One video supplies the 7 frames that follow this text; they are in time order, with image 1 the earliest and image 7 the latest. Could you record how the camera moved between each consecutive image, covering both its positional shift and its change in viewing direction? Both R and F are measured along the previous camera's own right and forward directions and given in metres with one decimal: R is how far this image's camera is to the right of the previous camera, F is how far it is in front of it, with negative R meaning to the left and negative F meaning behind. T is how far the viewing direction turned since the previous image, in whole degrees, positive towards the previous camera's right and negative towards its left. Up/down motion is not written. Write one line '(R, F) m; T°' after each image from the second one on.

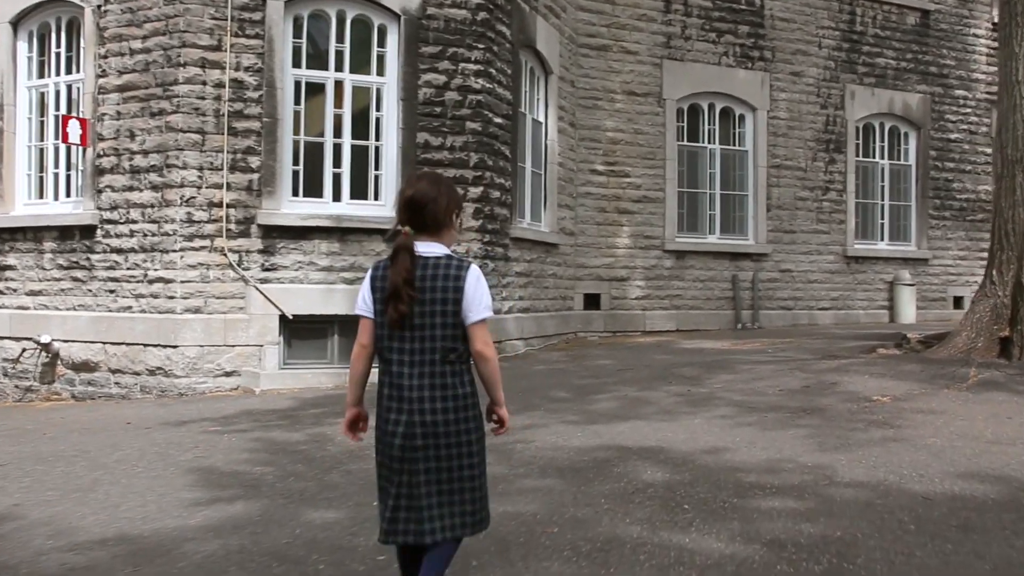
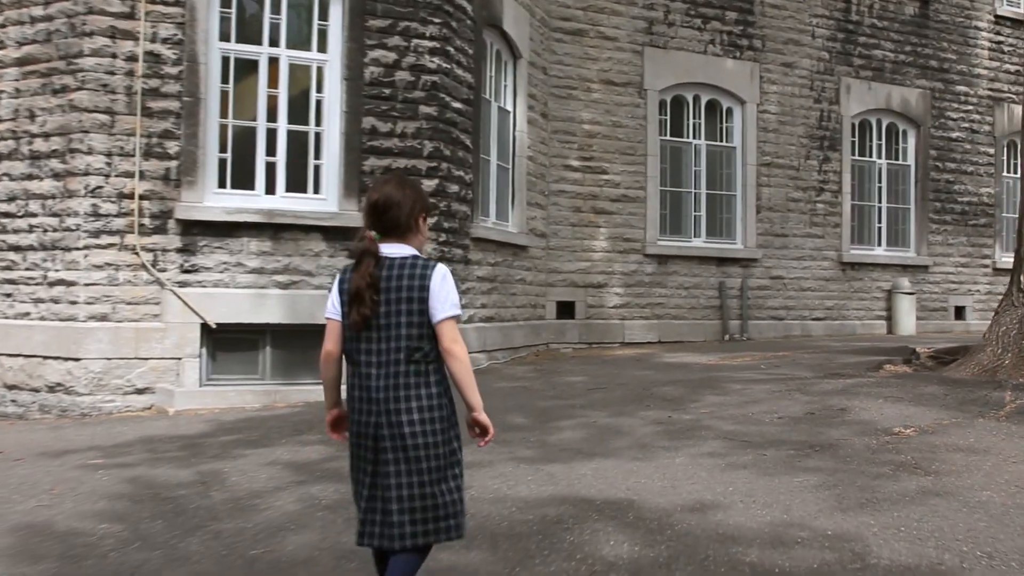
(+0.8, +1.4) m; +2°
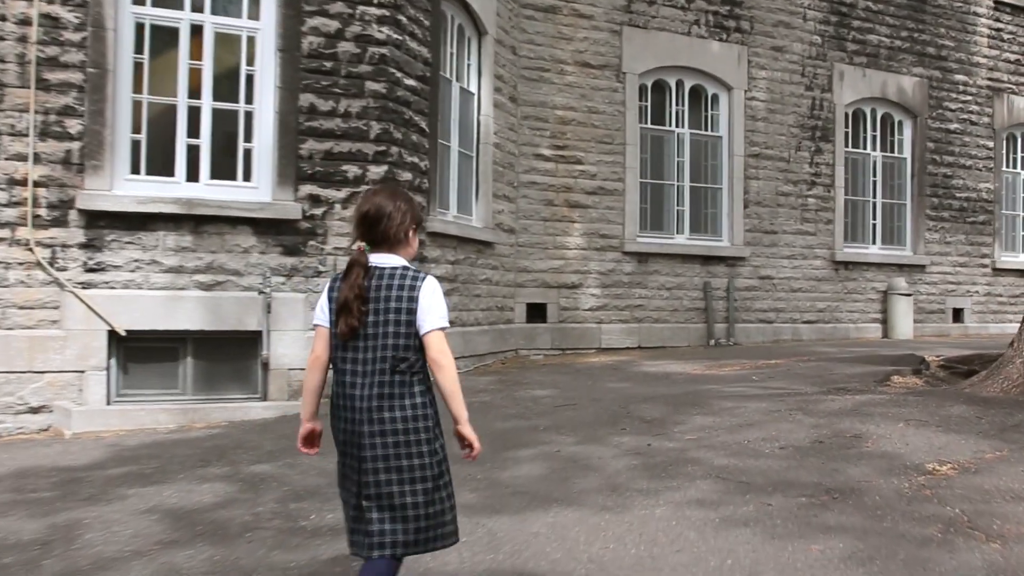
(+0.6, +1.2) m; +2°
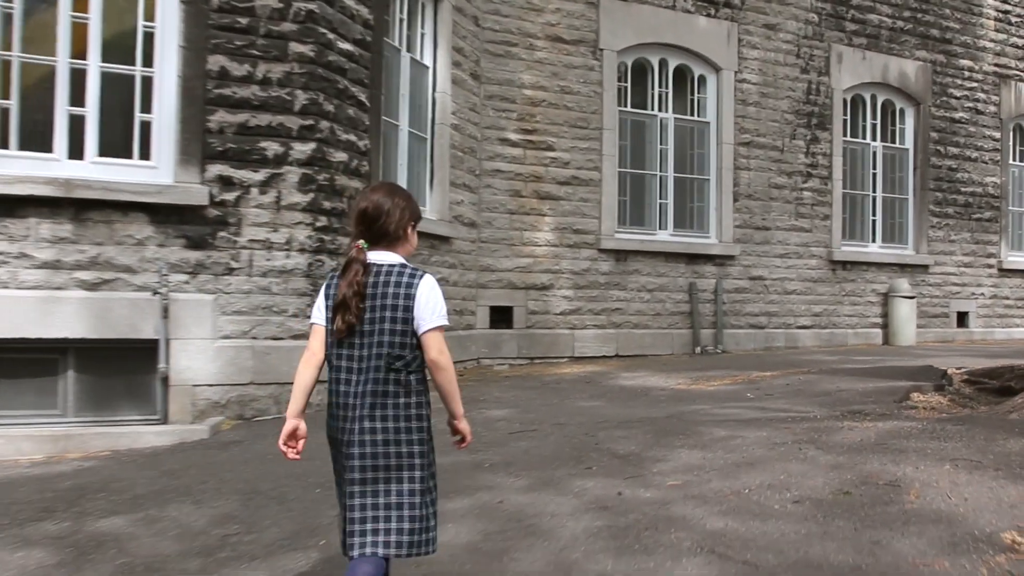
(+0.7, +1.3) m; +2°
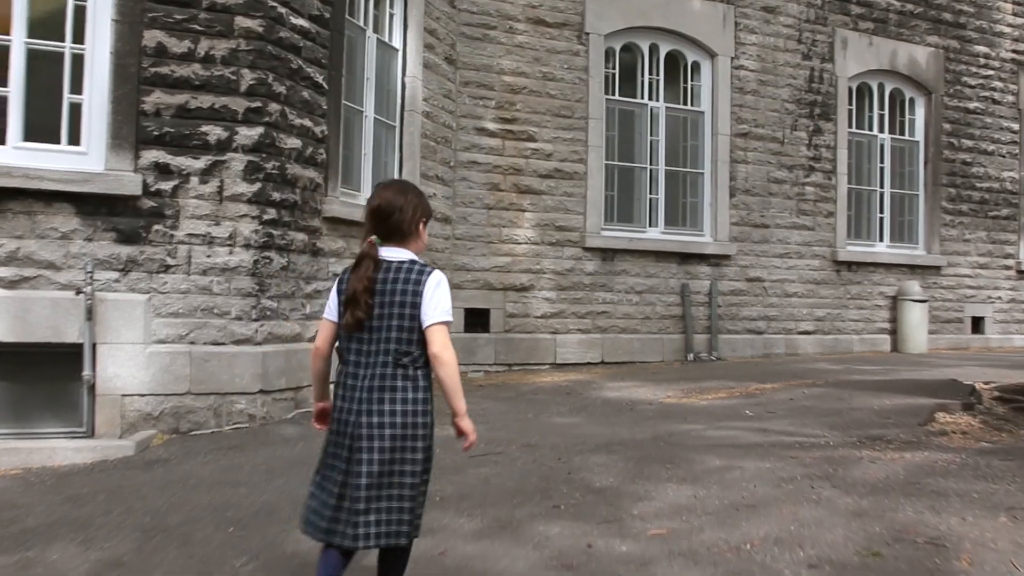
(+0.6, +0.8) m; 0°
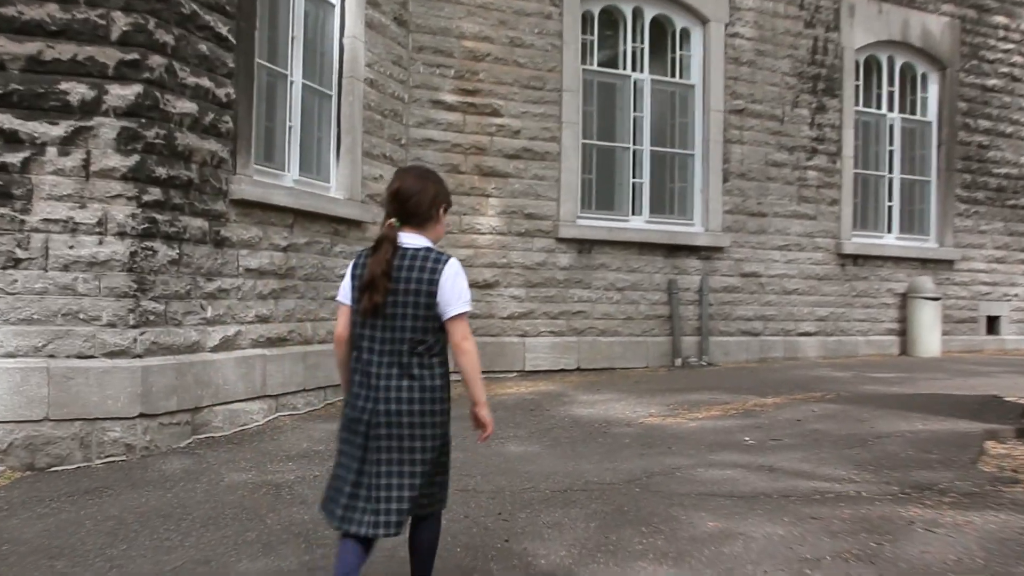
(+0.7, +1.2) m; +1°
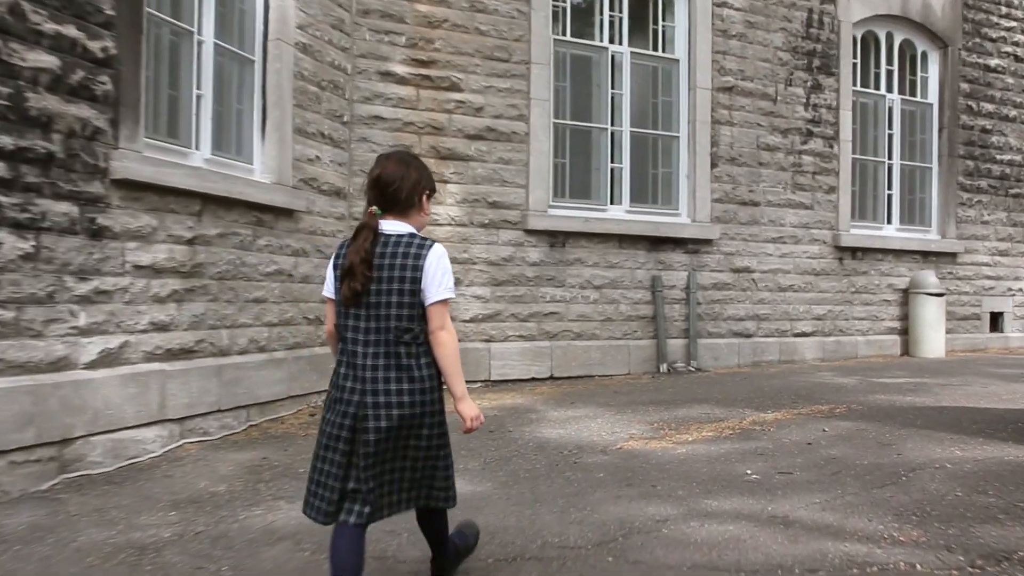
(+0.5, +1.0) m; +2°
